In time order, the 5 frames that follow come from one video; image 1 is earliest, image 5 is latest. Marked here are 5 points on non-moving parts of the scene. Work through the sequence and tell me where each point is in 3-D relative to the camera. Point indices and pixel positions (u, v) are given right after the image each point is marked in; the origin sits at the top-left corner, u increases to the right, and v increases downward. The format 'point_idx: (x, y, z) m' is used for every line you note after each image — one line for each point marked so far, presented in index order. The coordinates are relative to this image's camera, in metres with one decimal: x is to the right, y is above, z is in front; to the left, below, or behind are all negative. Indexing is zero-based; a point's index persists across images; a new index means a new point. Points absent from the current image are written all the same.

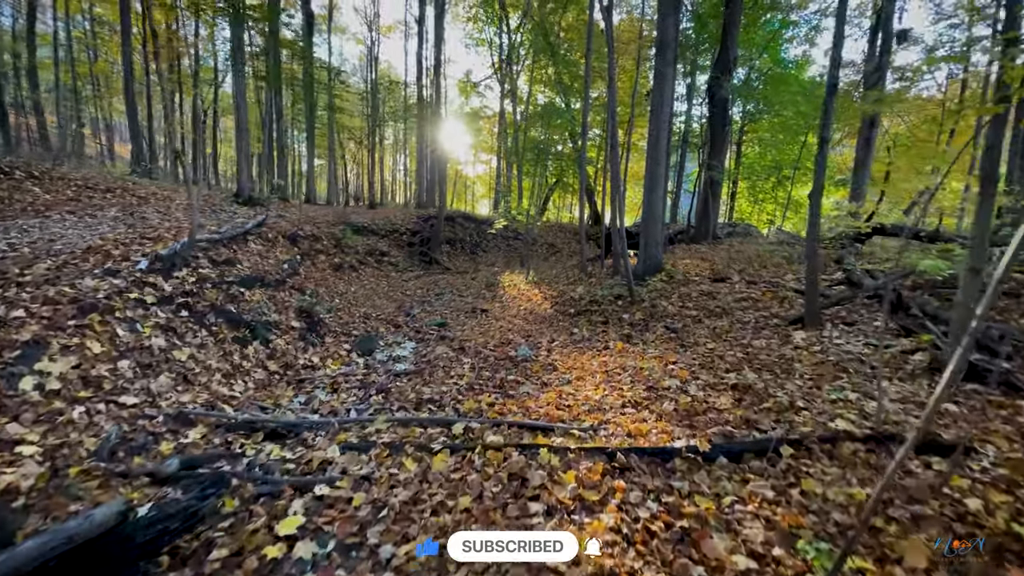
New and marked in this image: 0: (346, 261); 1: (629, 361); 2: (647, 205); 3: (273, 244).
0: (-5.1, +0.9, +14.6) m
1: (+1.7, -1.1, +6.7) m
2: (+3.2, +2.0, +10.9) m
3: (-5.3, +1.0, +10.2) m
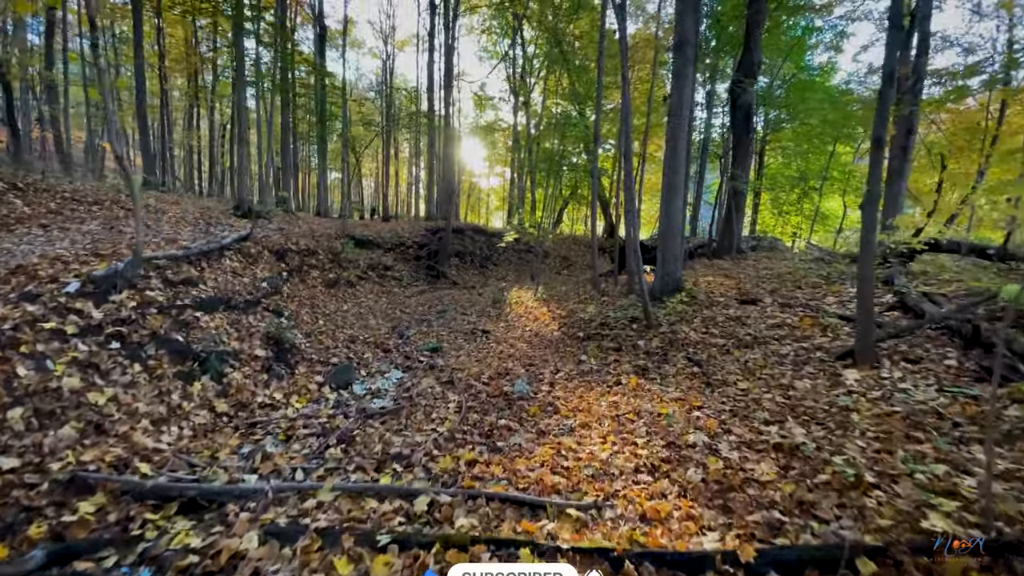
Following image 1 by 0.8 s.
0: (-4.9, +0.4, +13.7) m
1: (+1.6, -1.4, +5.6) m
2: (+3.2, +1.5, +9.8) m
3: (-5.2, +0.6, +9.4) m
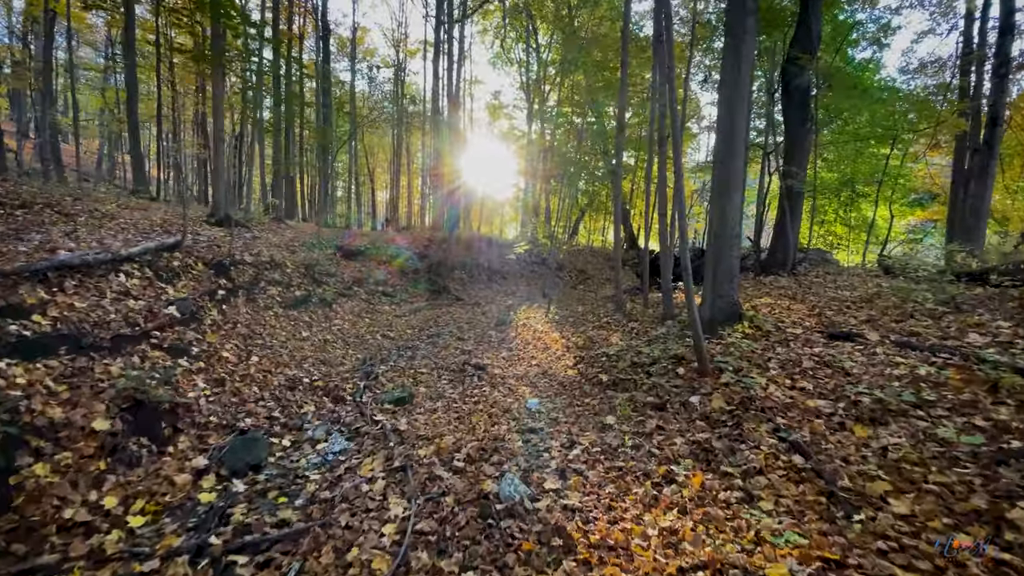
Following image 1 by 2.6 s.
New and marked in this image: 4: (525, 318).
0: (-4.8, -0.1, +11.5) m
1: (+1.4, -1.7, +3.1) m
2: (+3.2, +1.1, +7.3) m
3: (-5.2, +0.2, +7.2) m
4: (+0.4, -0.8, +13.2) m
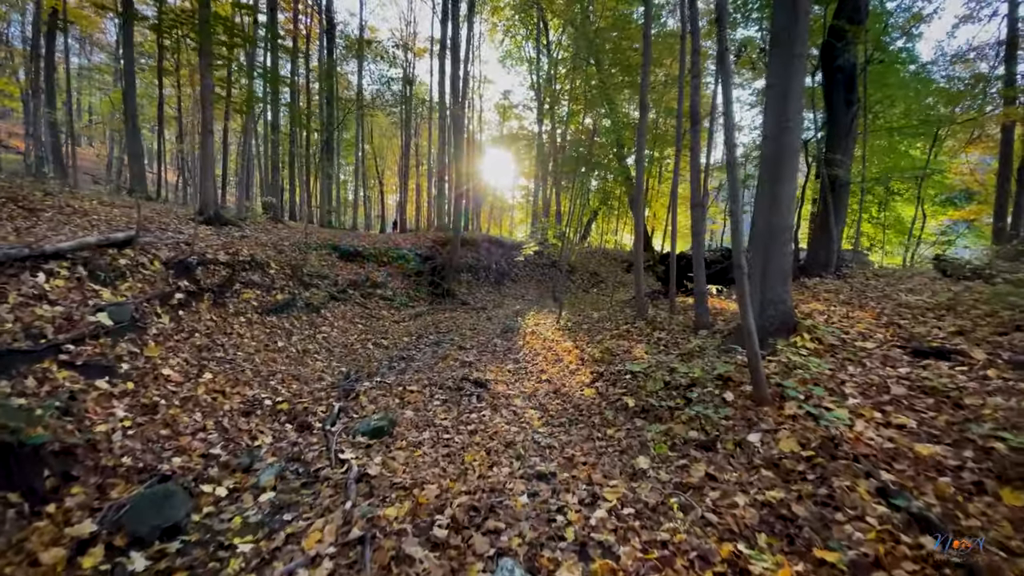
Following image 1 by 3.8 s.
0: (-4.6, -0.2, +10.4) m
1: (+1.4, -1.7, +1.8) m
2: (+3.3, +1.0, +6.0) m
3: (-5.2, +0.2, +6.1) m
4: (+0.6, -0.9, +12.0) m
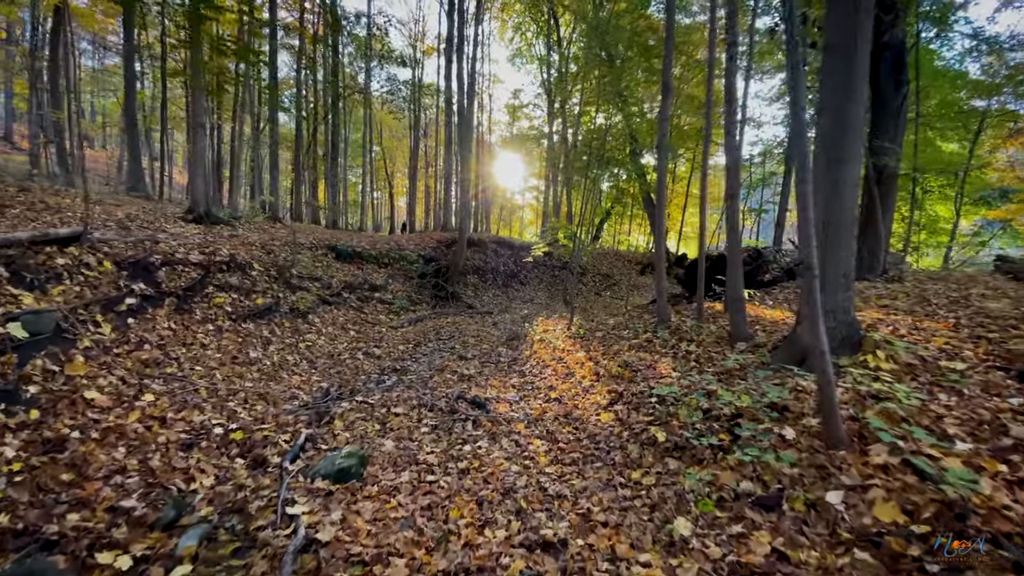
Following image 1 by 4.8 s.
0: (-4.5, -0.3, +9.5) m
1: (+1.3, -1.8, +0.8) m
2: (+3.3, +1.0, +4.9) m
3: (-5.1, +0.1, +5.2) m
4: (+0.7, -1.0, +10.9) m
